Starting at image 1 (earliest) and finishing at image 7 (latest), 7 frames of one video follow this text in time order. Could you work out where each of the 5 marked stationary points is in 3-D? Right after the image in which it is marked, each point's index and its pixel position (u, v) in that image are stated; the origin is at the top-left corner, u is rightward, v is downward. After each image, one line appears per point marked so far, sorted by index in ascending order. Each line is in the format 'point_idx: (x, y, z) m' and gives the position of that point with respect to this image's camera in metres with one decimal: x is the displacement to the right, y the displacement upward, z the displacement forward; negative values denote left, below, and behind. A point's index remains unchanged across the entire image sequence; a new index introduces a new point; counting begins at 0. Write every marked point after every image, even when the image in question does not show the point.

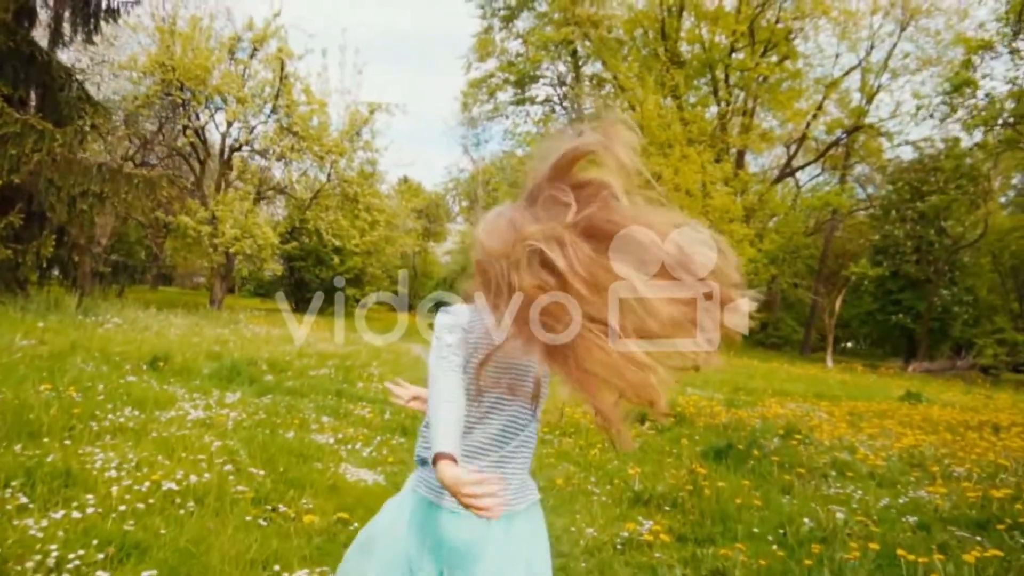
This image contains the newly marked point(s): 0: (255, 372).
0: (-2.9, -1.0, +9.3) m
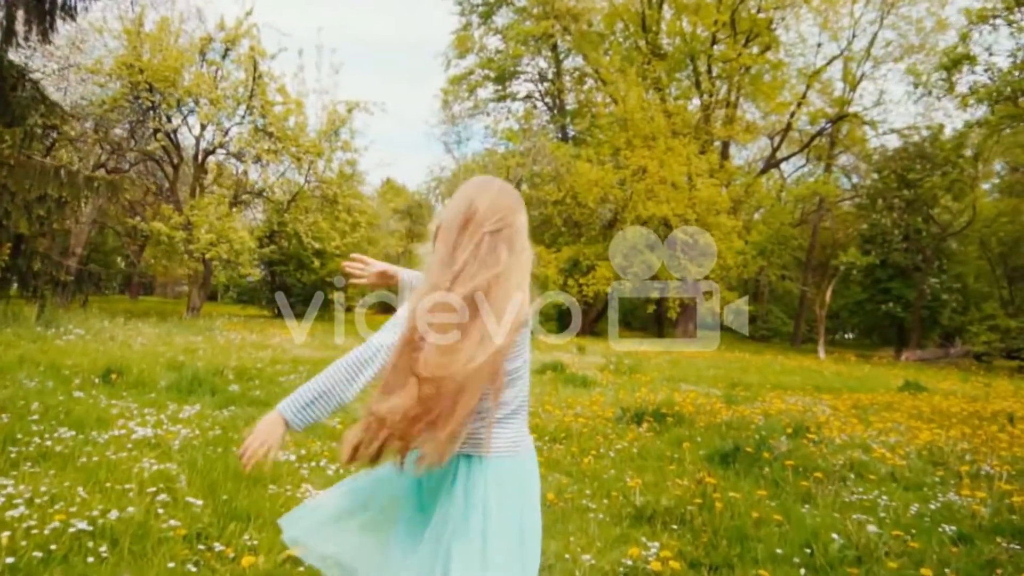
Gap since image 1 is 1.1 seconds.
0: (-3.1, -1.0, +8.6) m
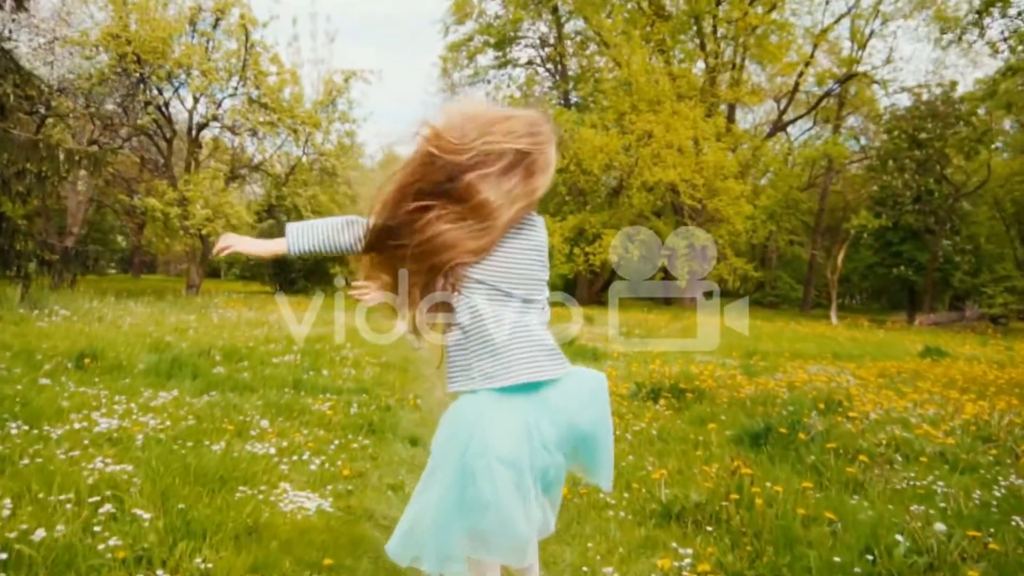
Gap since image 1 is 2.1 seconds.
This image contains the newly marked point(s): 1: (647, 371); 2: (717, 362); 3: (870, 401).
0: (-3.0, -0.8, +8.1) m
1: (+1.6, -1.0, +9.7) m
2: (+2.9, -1.1, +11.8) m
3: (+3.3, -1.0, +7.6) m
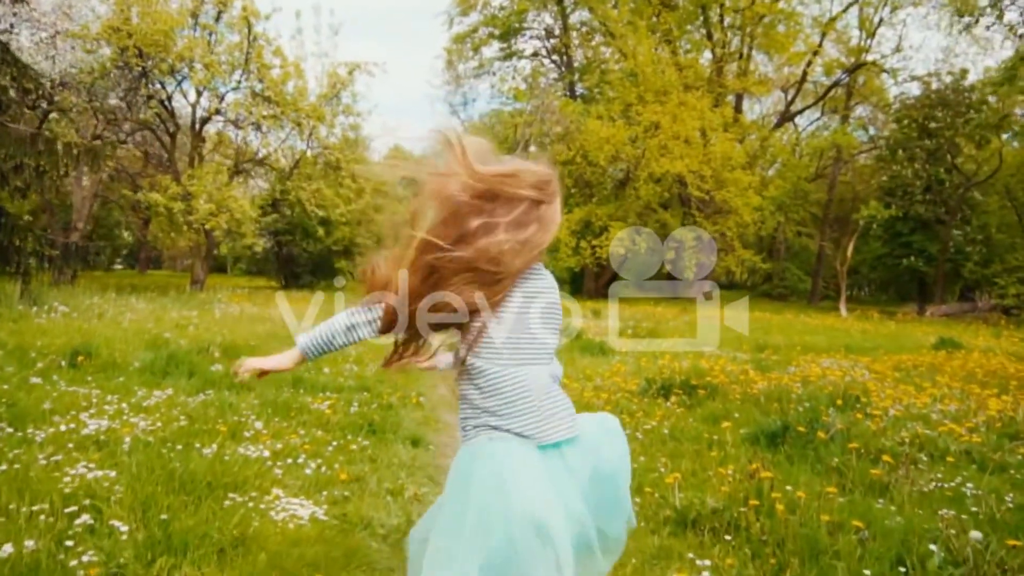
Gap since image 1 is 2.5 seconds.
0: (-3.0, -0.7, +7.9) m
1: (+1.7, -0.9, +9.5) m
2: (+3.0, -1.0, +11.5) m
3: (+3.4, -1.0, +7.4) m
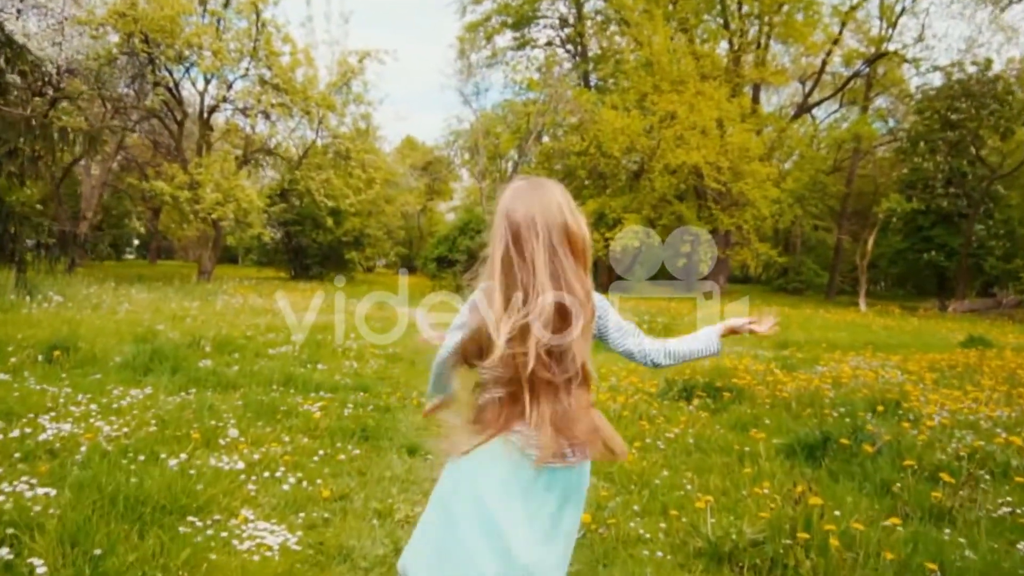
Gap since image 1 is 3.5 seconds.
0: (-2.9, -0.6, +7.4) m
1: (+1.8, -0.8, +8.9) m
2: (+3.2, -0.9, +11.0) m
3: (+3.5, -0.9, +6.8) m
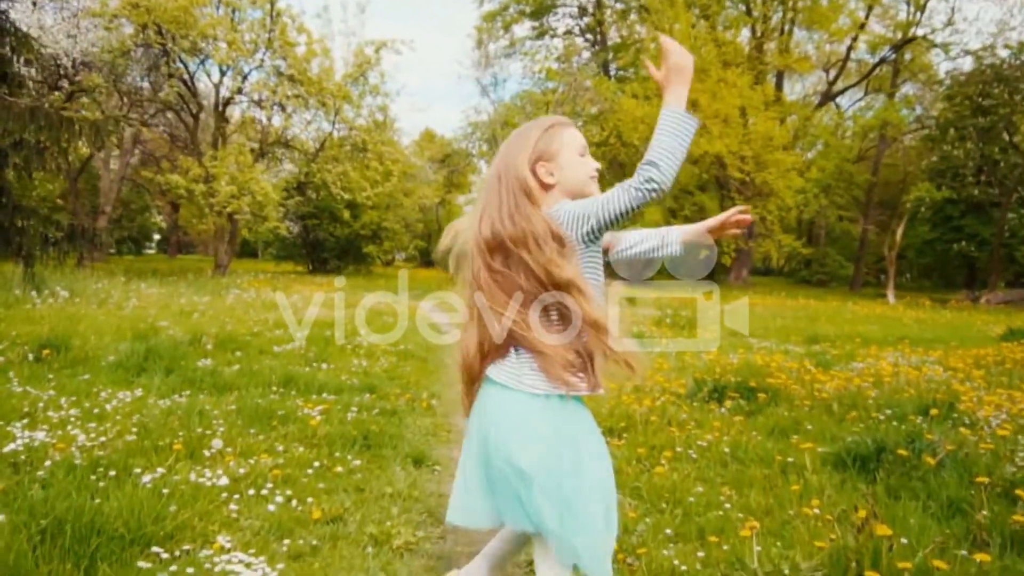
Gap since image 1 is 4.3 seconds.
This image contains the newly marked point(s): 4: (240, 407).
0: (-2.8, -0.6, +7.0) m
1: (+2.0, -0.8, +8.4) m
2: (+3.4, -0.8, +10.4) m
3: (+3.6, -0.9, +6.2) m
4: (-1.7, -0.7, +5.0) m
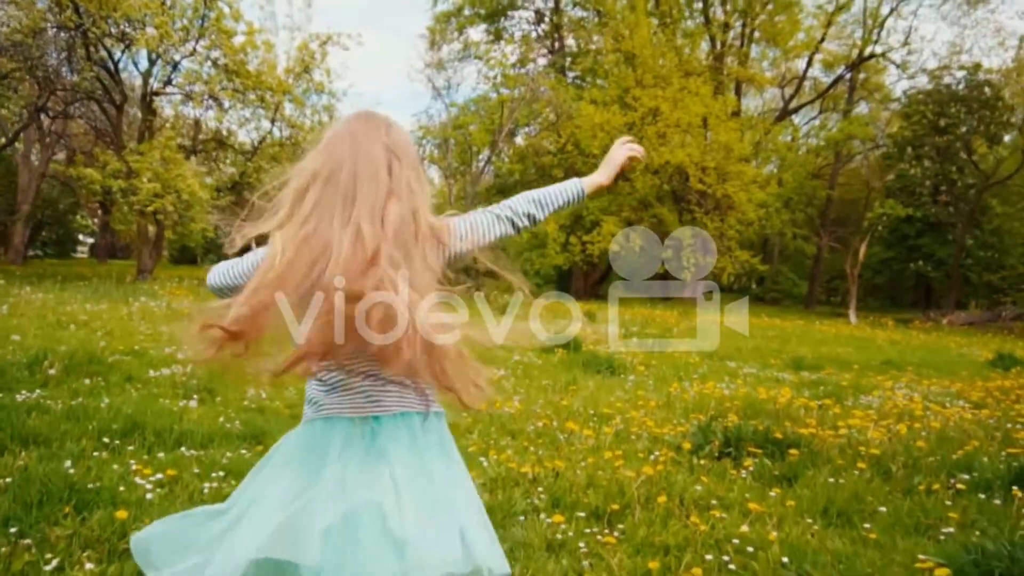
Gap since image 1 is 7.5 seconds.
0: (-3.1, -0.6, +5.1) m
1: (+1.5, -0.9, +6.8) m
2: (+2.8, -1.0, +8.9) m
3: (+3.3, -1.0, +4.8) m
4: (-1.9, -0.7, +3.2) m
